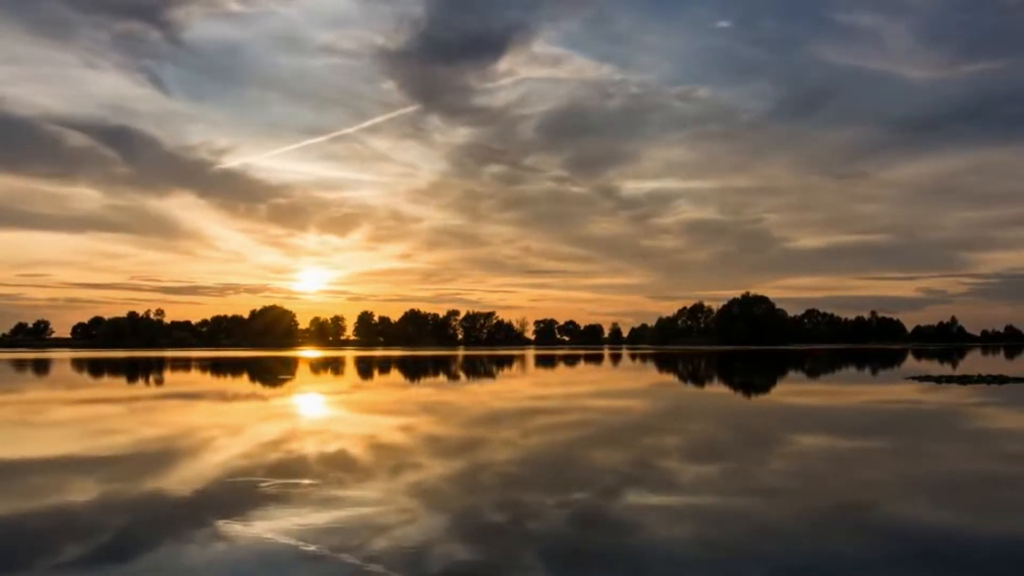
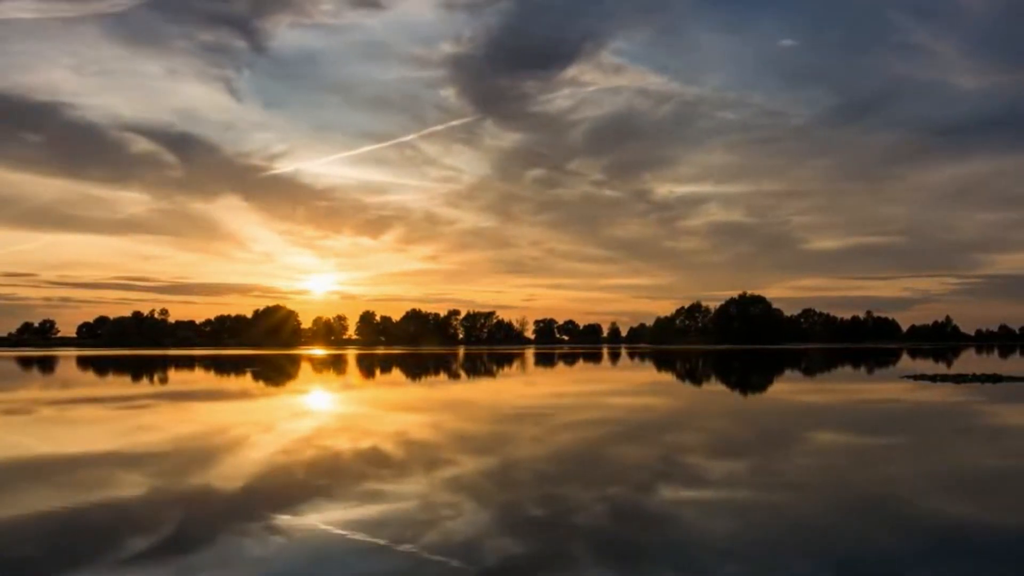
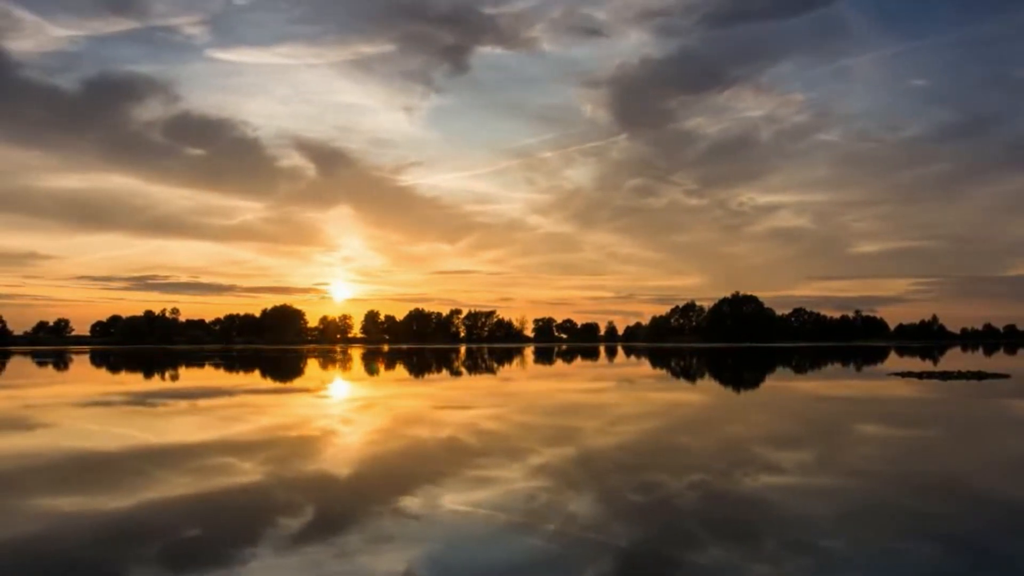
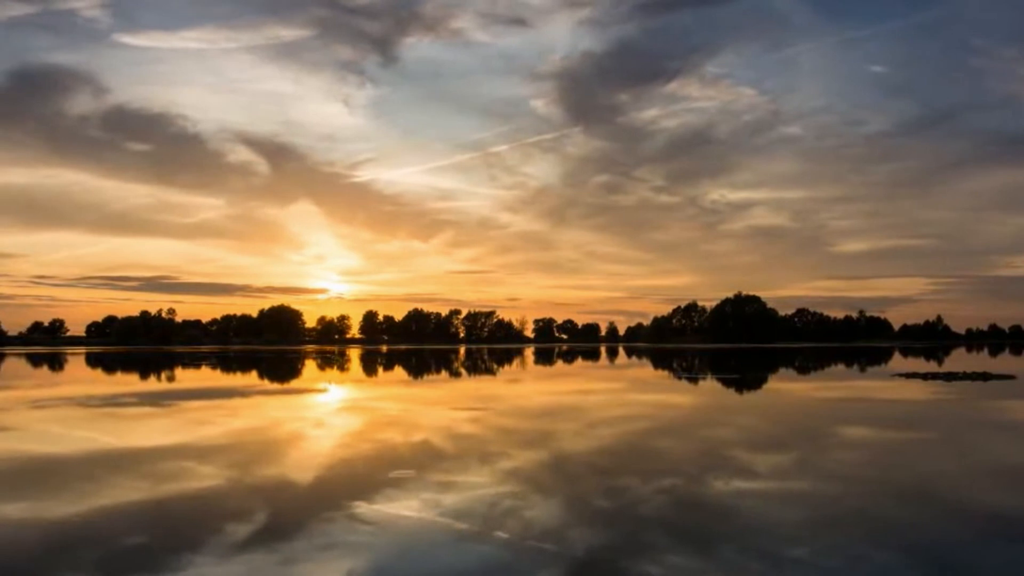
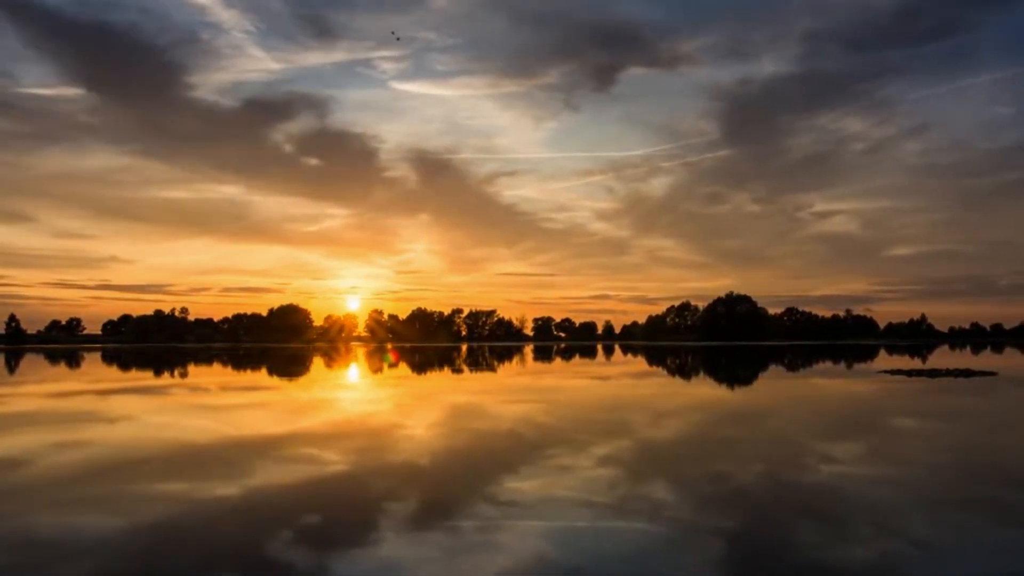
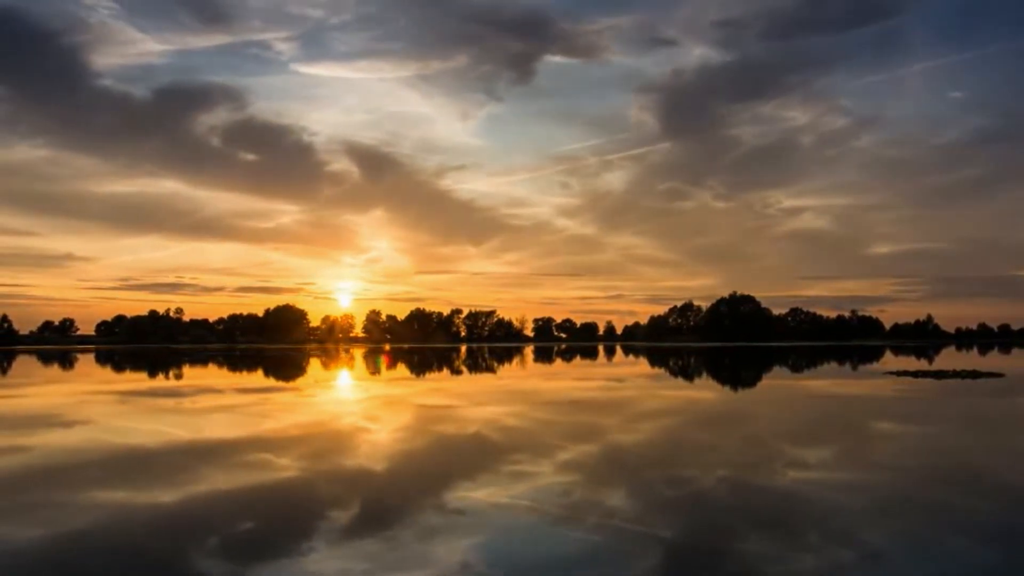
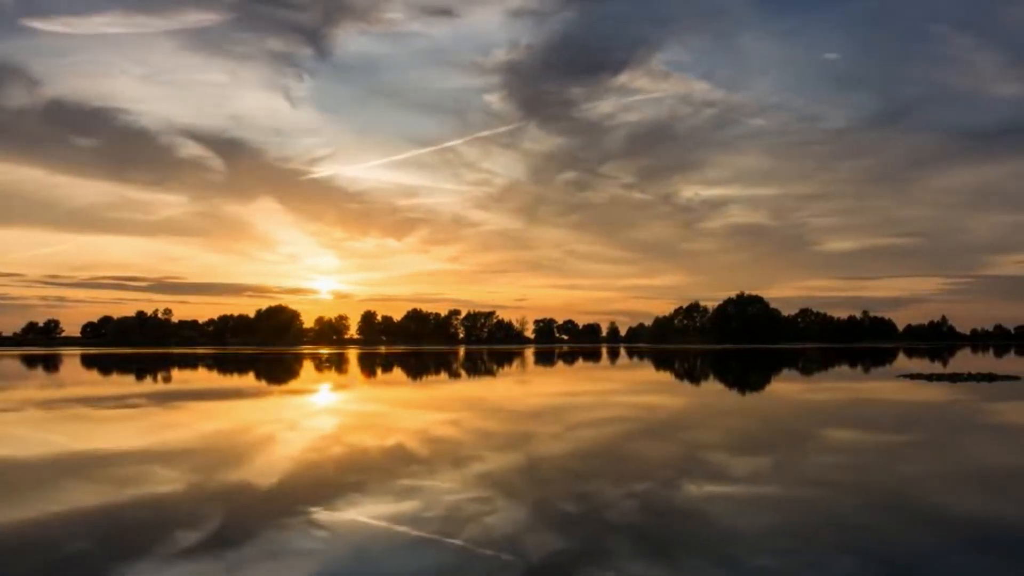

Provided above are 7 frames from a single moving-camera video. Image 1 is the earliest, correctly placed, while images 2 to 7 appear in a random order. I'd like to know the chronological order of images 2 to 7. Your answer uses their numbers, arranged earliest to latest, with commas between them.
2, 7, 4, 3, 6, 5
